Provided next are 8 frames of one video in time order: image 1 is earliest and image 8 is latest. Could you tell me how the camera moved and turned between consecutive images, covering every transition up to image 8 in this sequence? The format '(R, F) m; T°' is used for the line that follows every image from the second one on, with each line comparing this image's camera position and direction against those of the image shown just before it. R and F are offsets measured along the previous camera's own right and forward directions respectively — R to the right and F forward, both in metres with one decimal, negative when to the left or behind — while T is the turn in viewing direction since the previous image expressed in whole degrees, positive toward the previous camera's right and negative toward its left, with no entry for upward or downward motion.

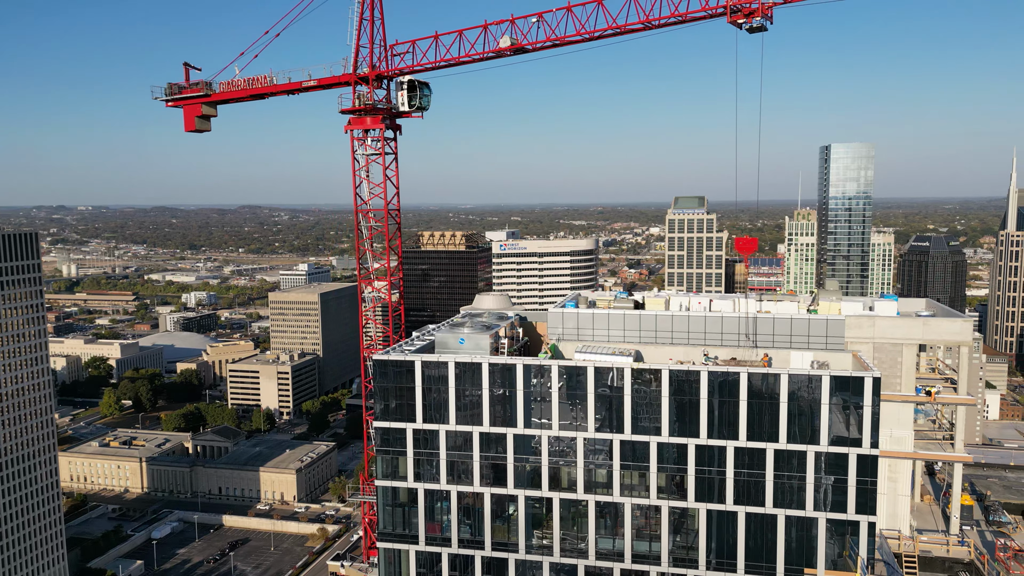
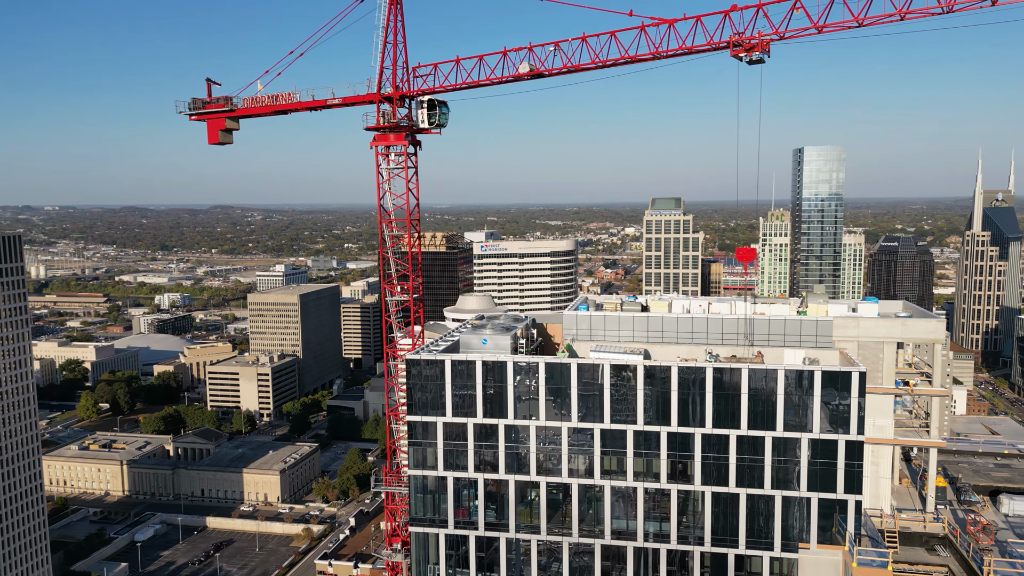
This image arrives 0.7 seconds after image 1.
(-0.7, -1.0) m; +2°
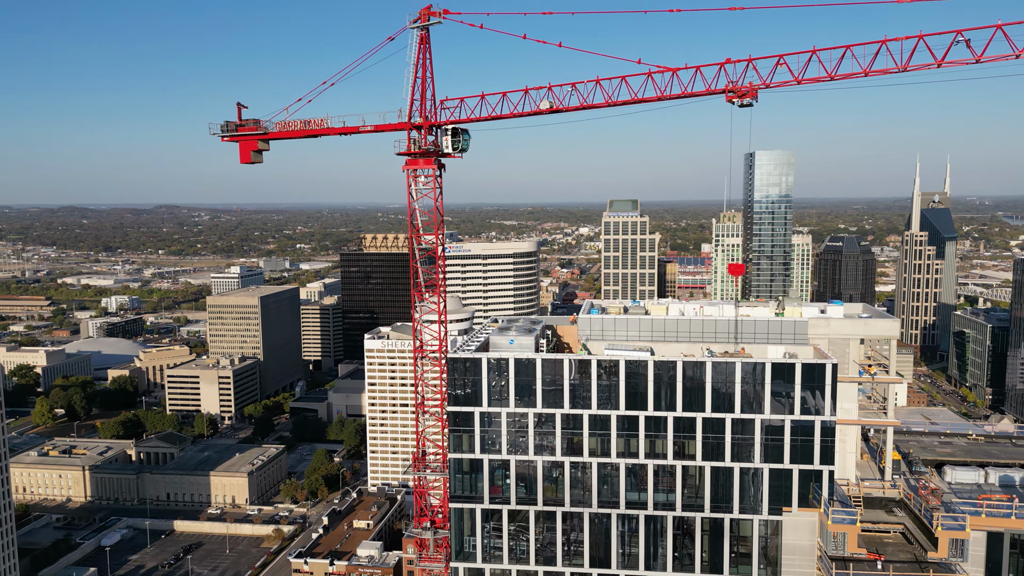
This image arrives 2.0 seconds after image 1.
(-1.3, -1.8) m; +4°
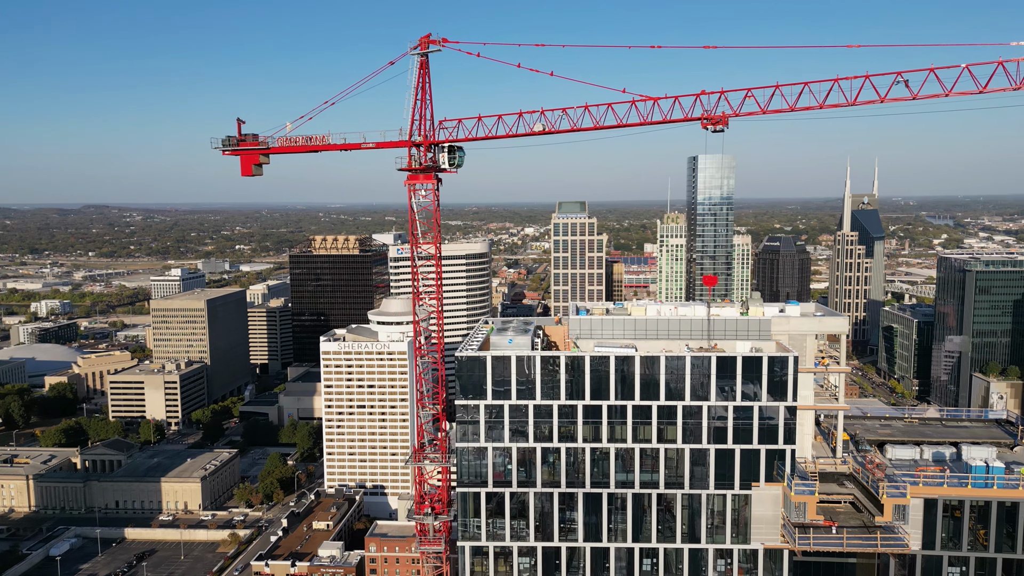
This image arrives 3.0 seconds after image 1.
(-1.1, -1.4) m; +4°
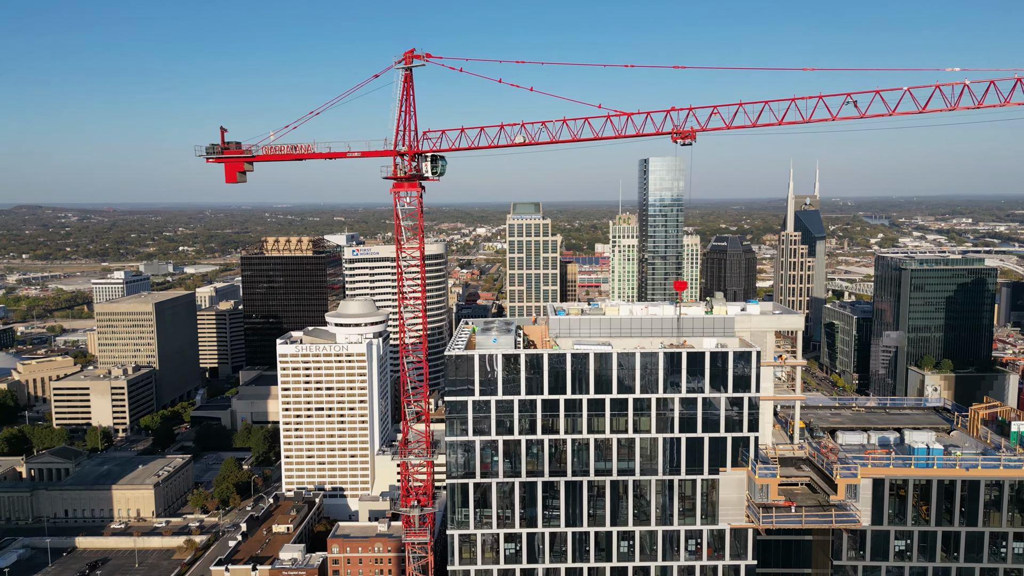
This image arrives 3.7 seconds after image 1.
(-0.7, -0.9) m; +4°
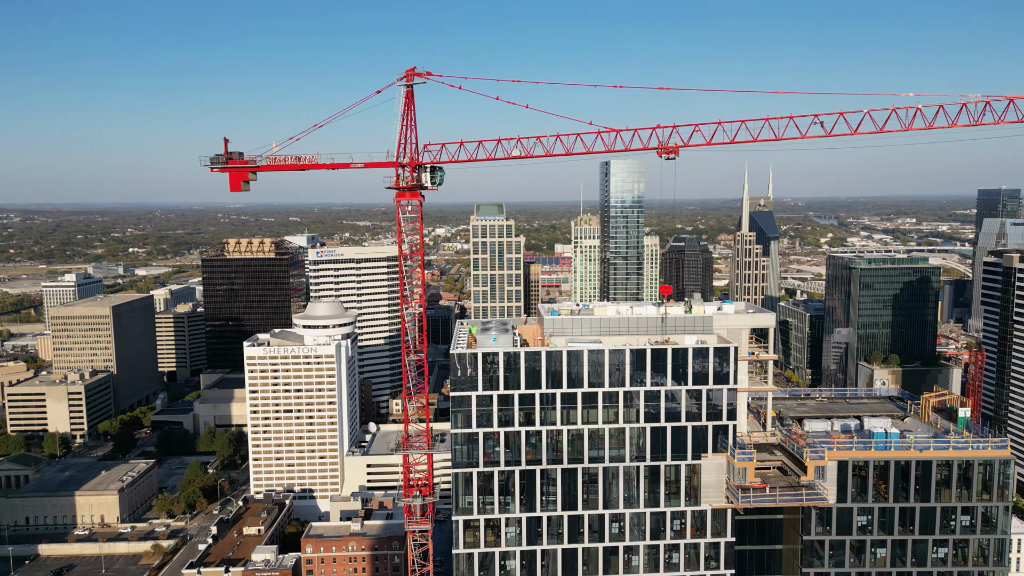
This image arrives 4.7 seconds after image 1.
(-0.9, -1.2) m; +3°
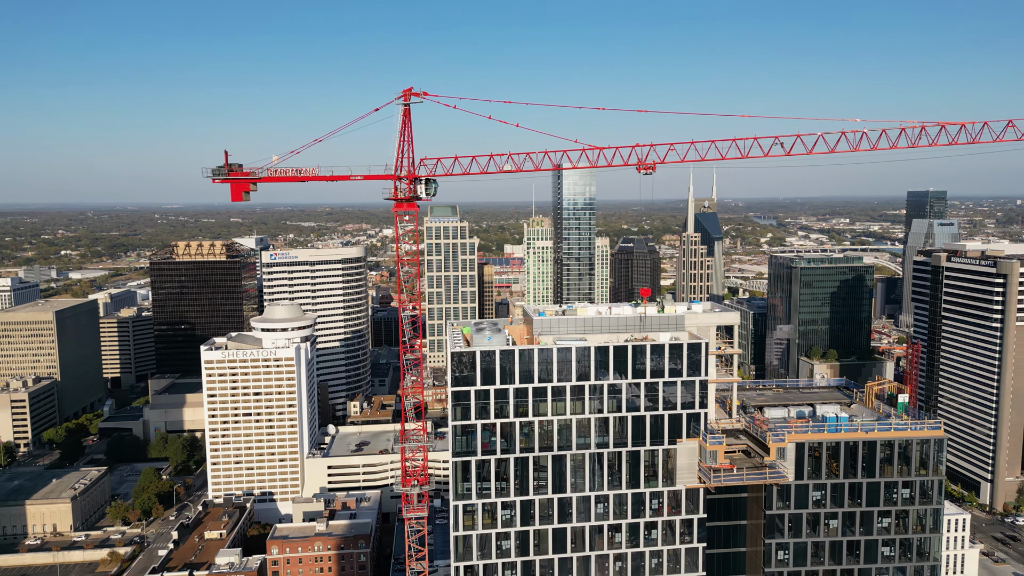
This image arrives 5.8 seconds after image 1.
(-1.2, -1.5) m; +4°
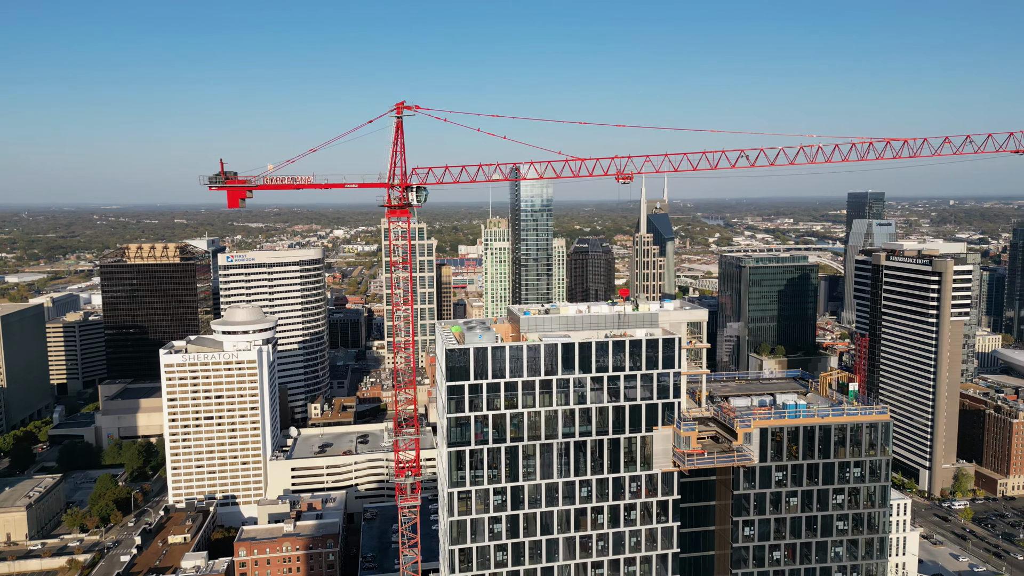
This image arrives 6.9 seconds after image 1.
(-1.0, -1.4) m; +4°
